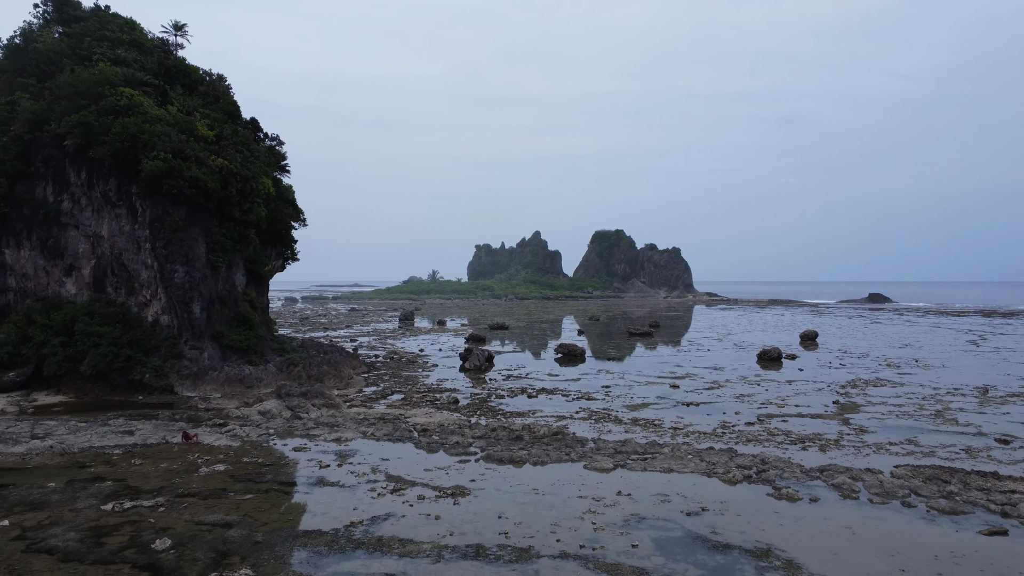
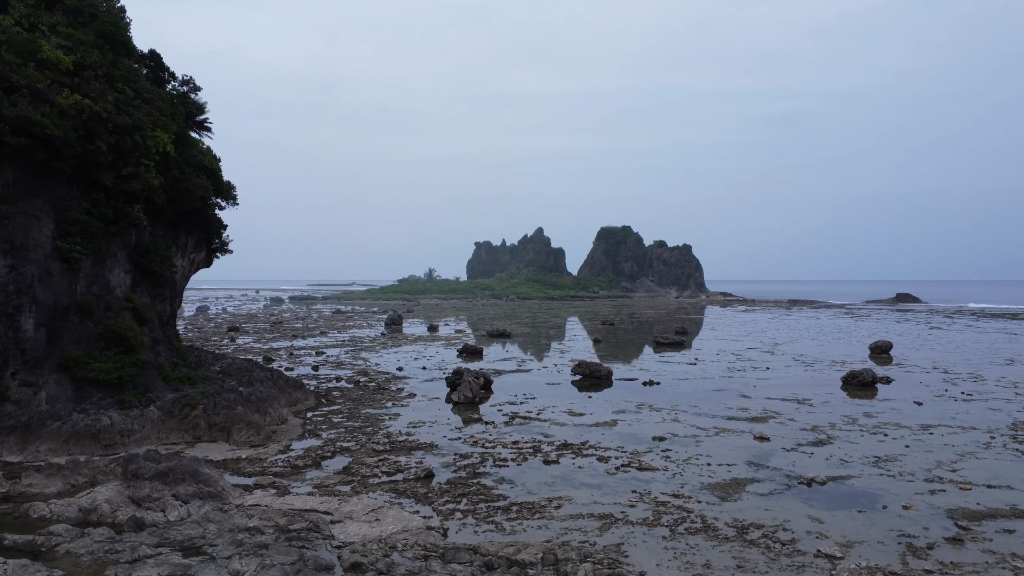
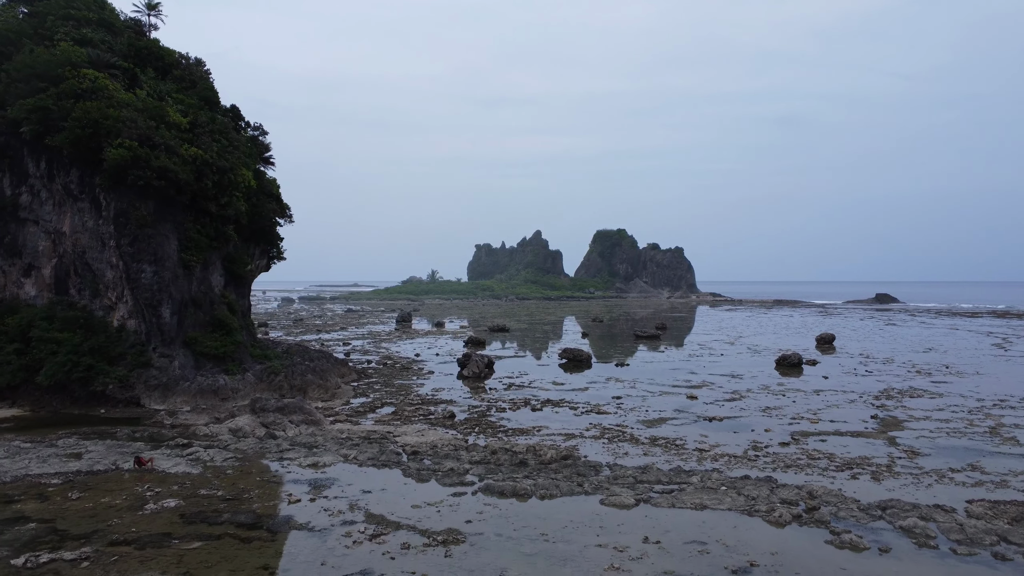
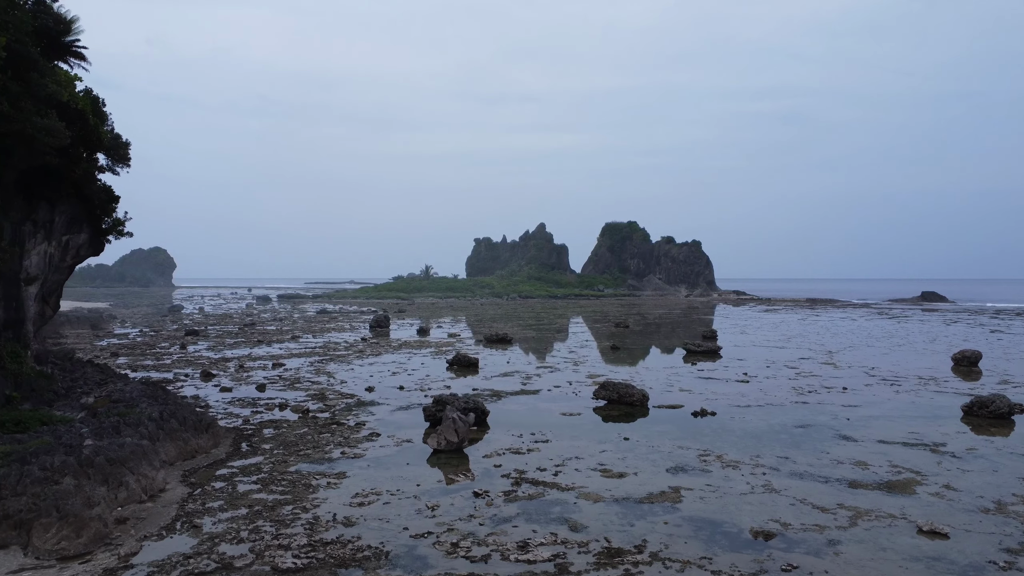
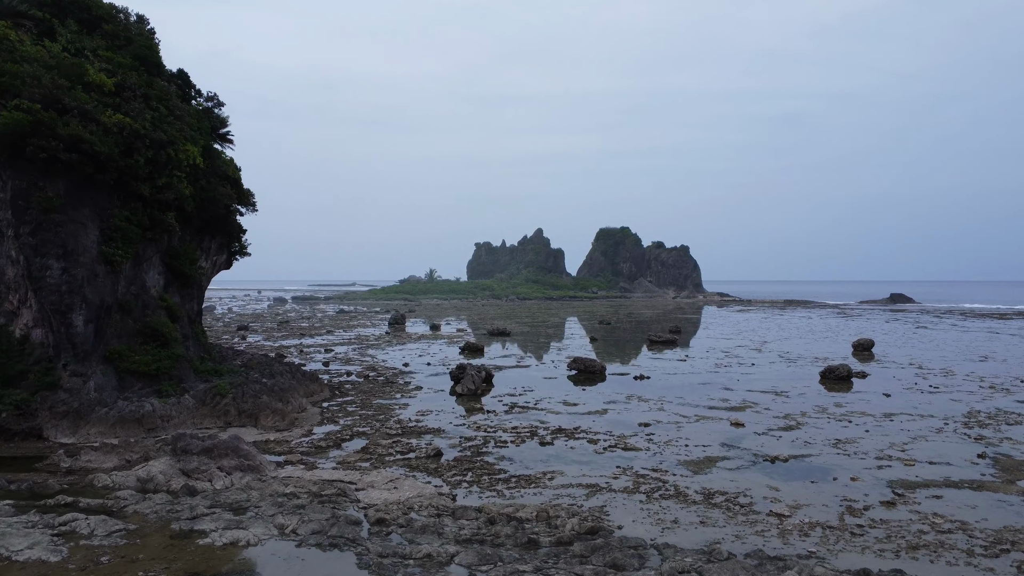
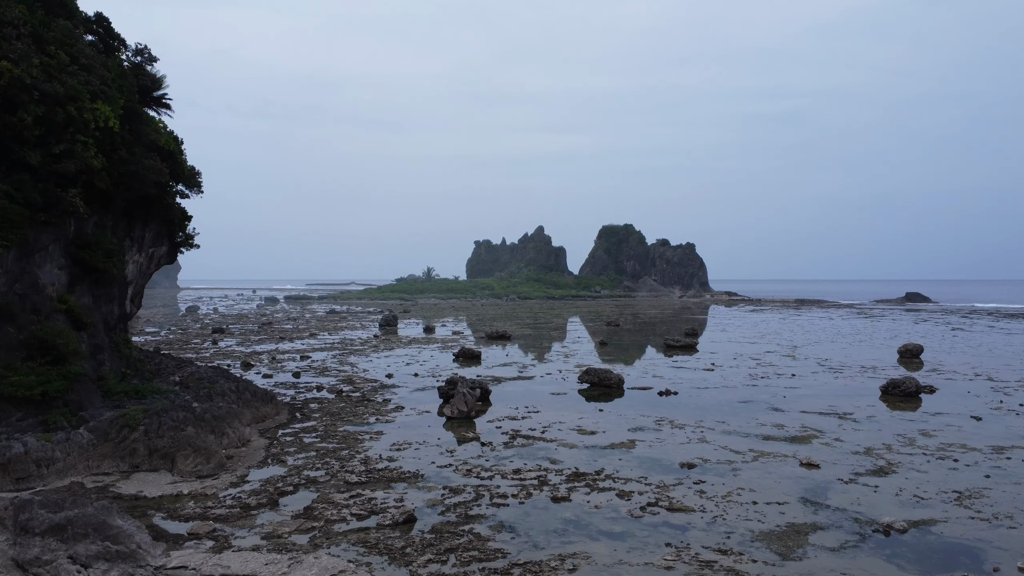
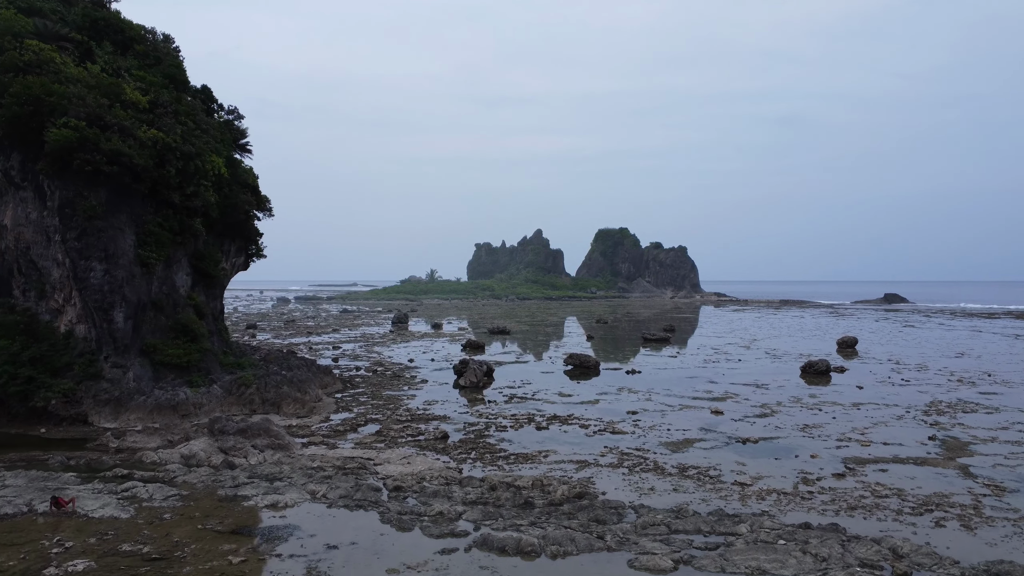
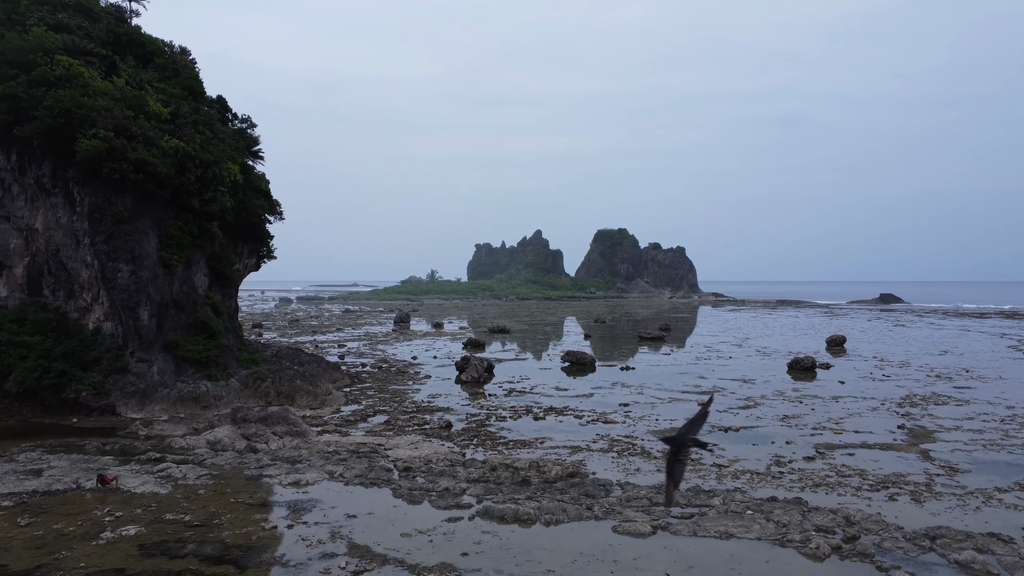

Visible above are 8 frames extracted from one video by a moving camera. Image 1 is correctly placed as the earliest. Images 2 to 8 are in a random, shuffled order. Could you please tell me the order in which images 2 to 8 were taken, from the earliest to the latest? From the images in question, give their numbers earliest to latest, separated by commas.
3, 8, 7, 5, 2, 6, 4
